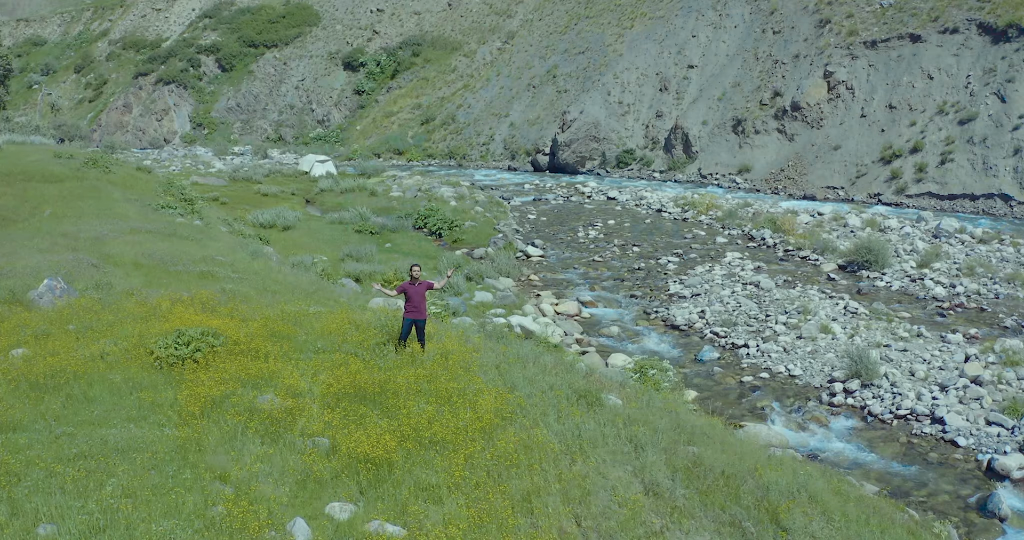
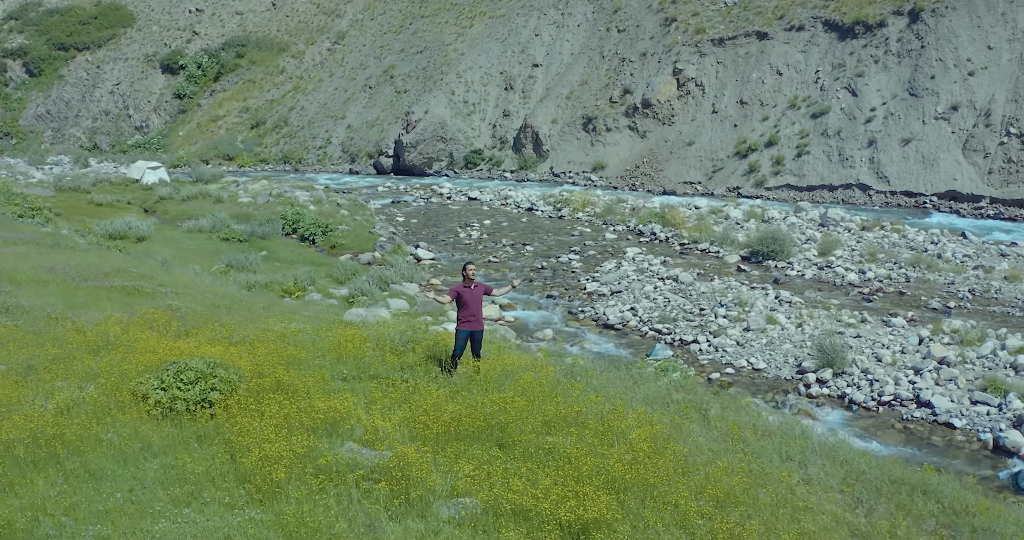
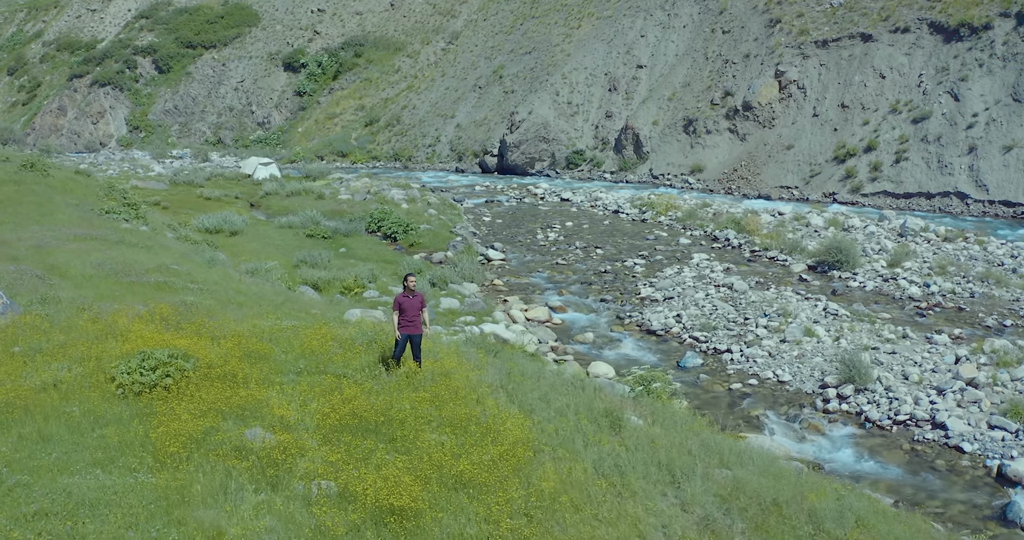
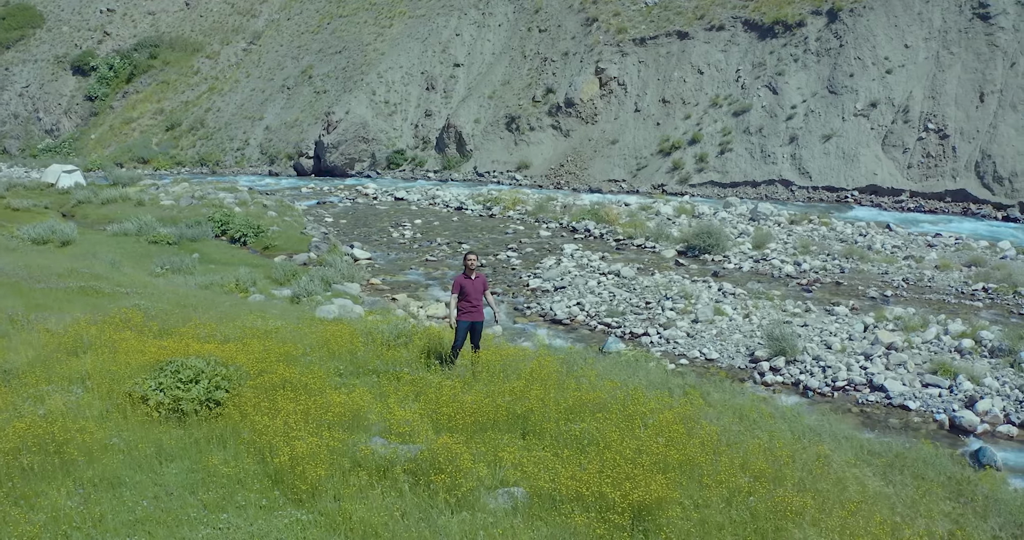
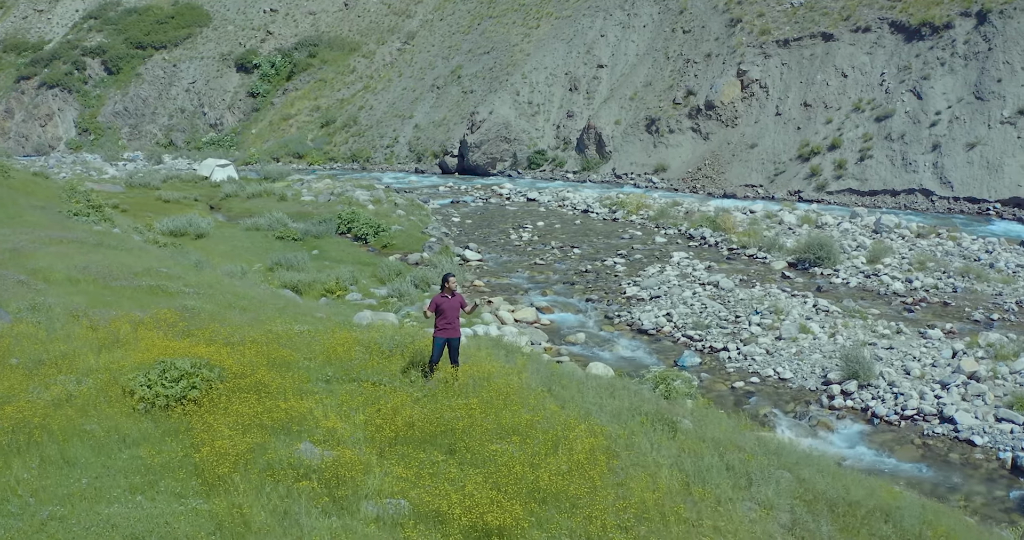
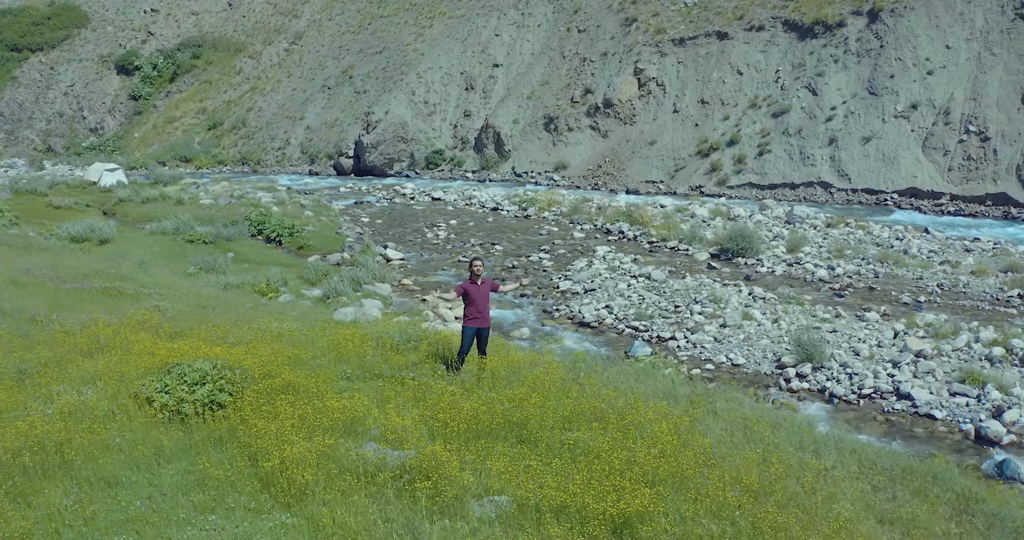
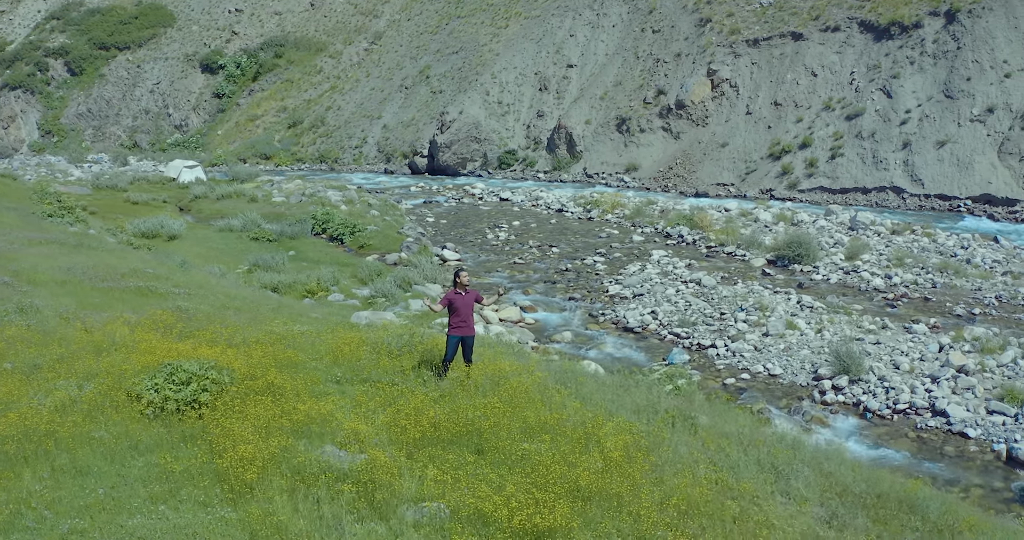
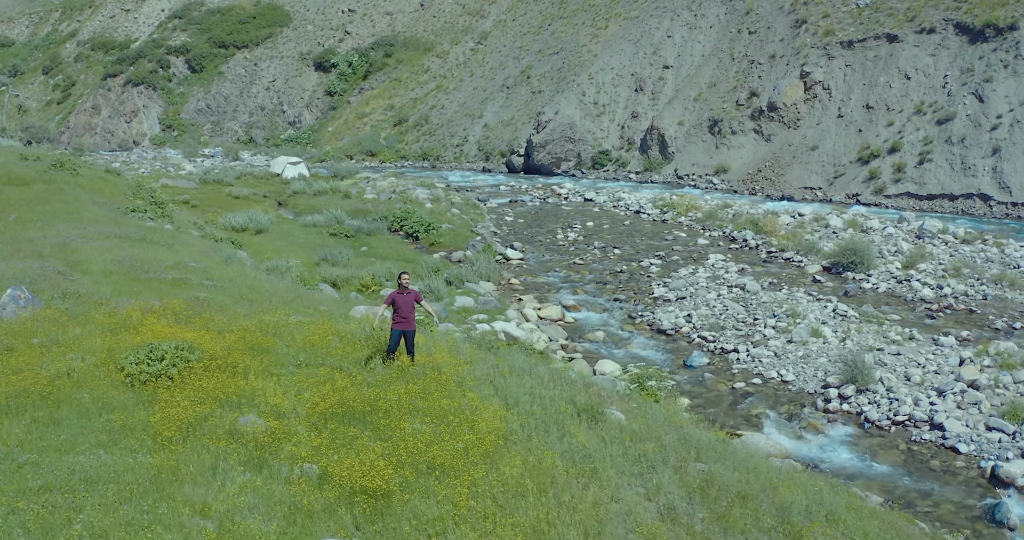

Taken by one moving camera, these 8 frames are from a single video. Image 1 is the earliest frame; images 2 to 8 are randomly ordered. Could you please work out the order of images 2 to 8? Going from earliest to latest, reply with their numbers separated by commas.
8, 3, 5, 7, 2, 6, 4
